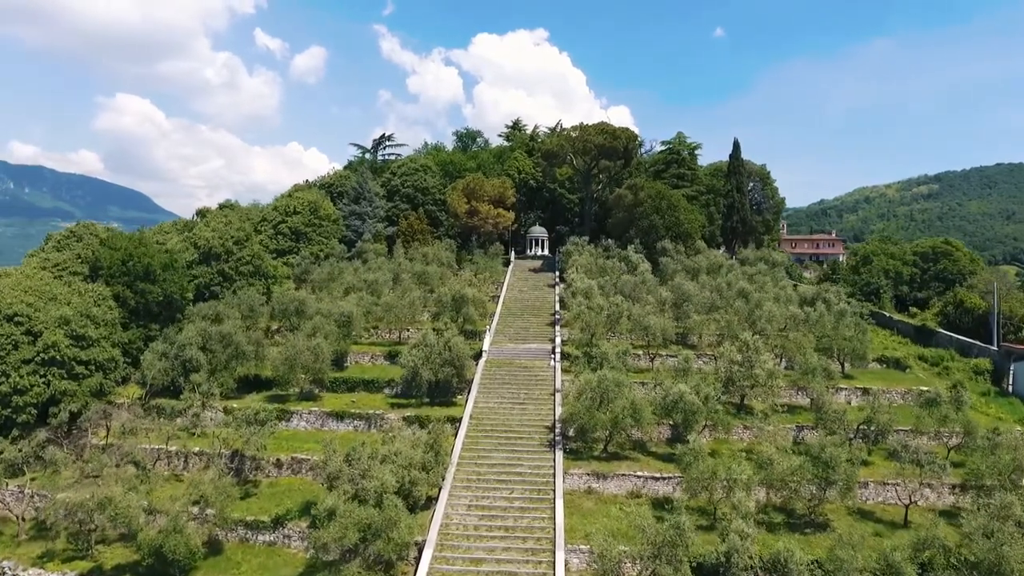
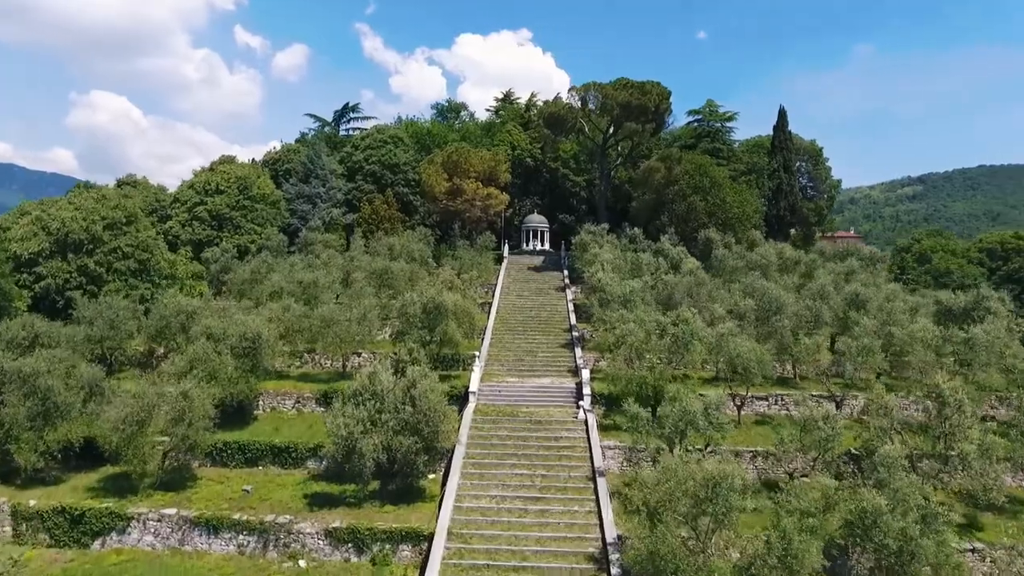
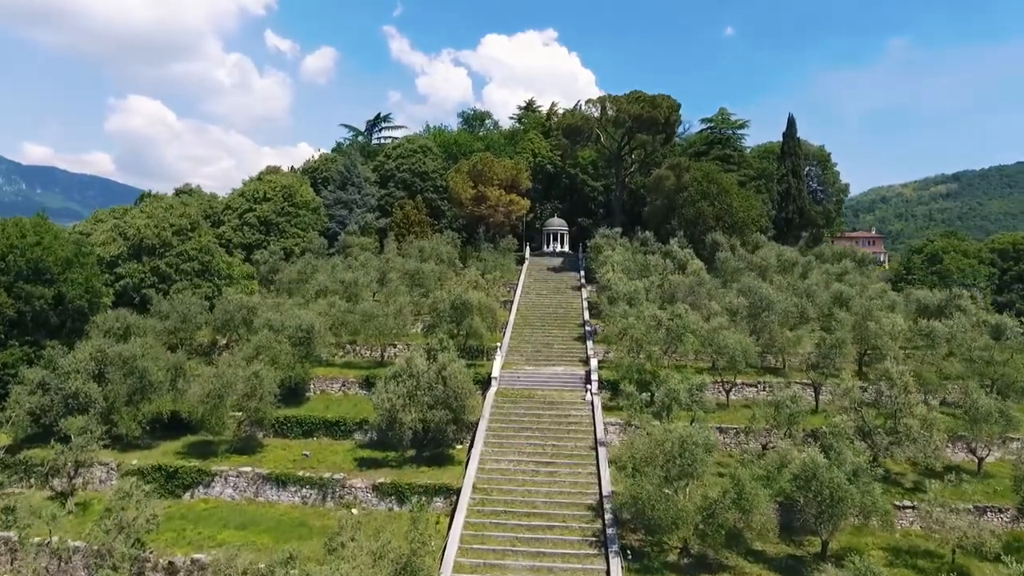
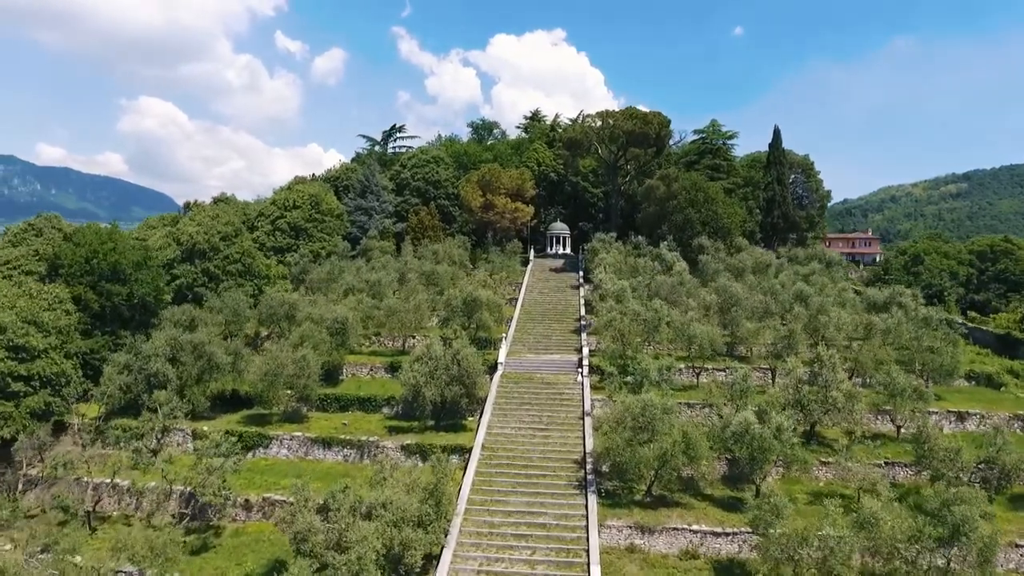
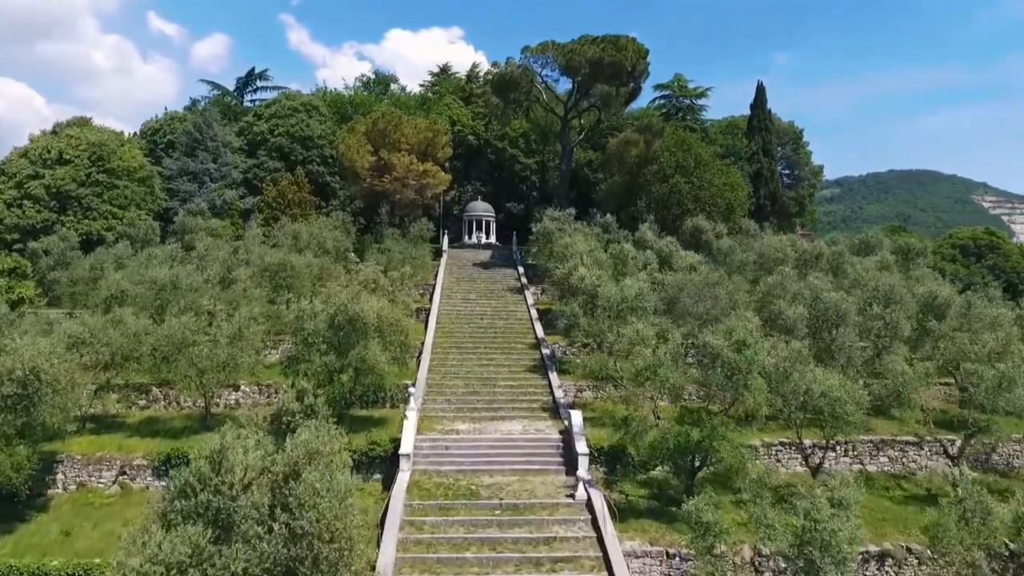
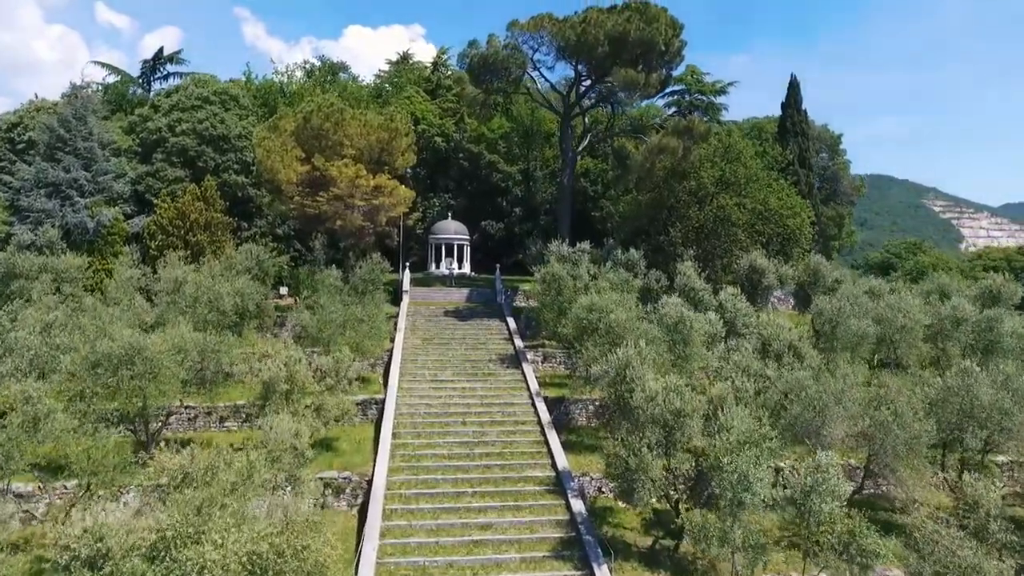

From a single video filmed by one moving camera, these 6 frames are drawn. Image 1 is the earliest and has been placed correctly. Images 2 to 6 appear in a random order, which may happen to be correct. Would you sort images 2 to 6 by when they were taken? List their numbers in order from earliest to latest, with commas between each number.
4, 3, 2, 5, 6
